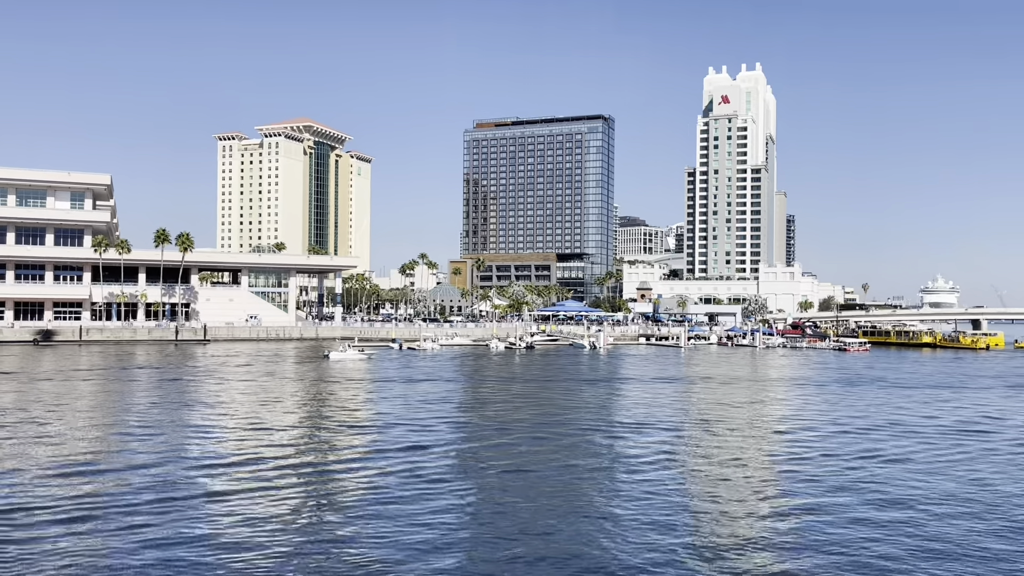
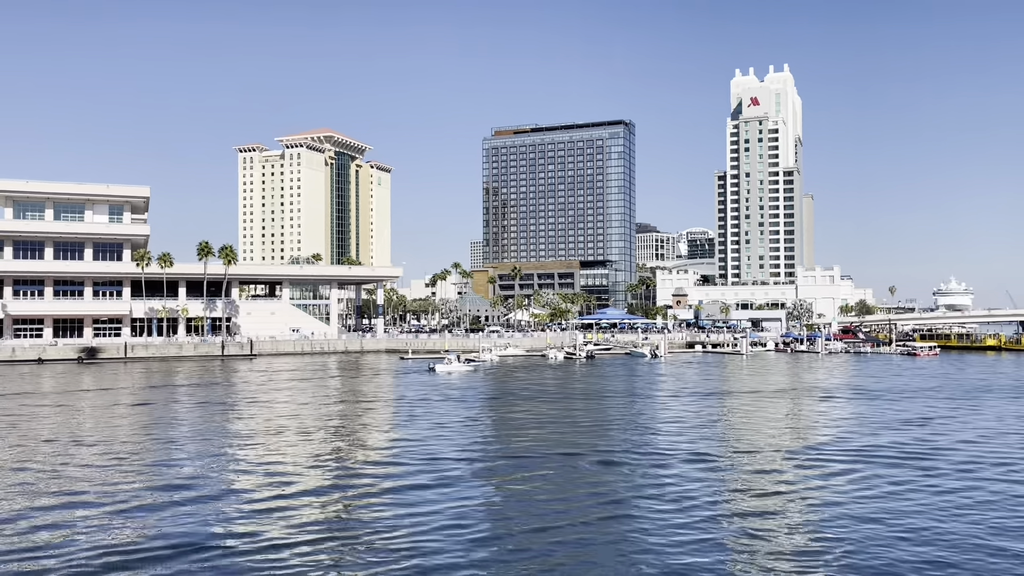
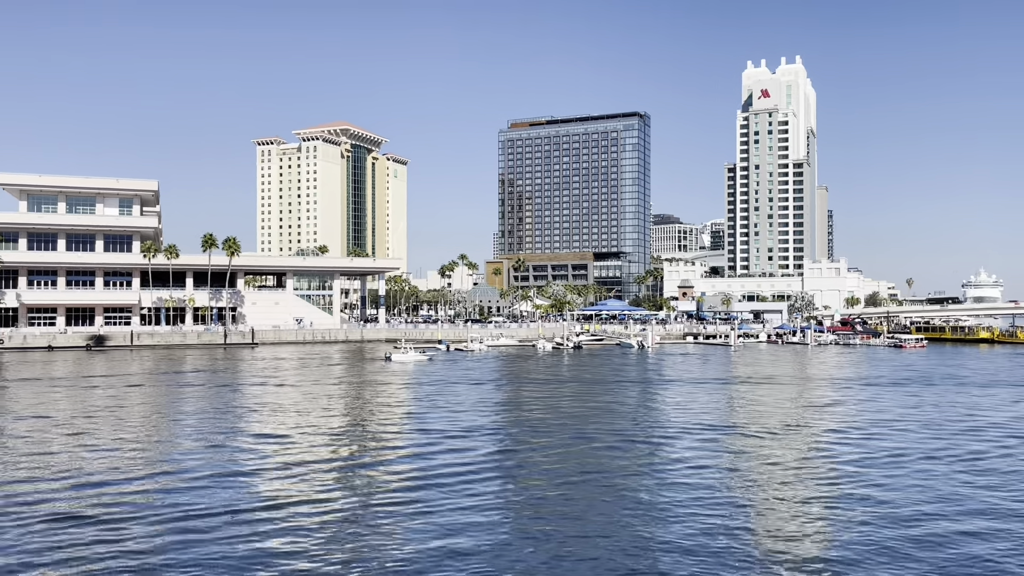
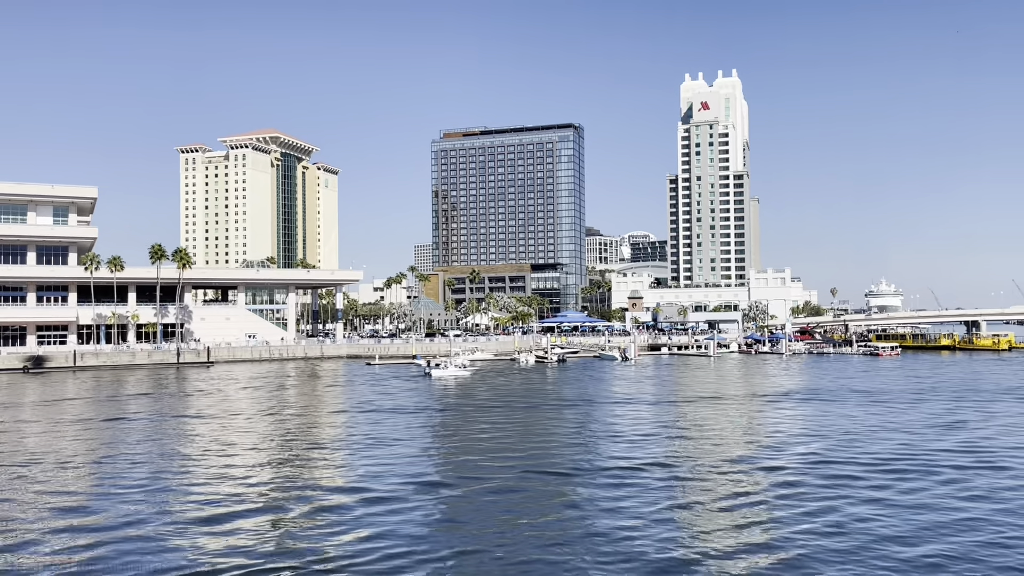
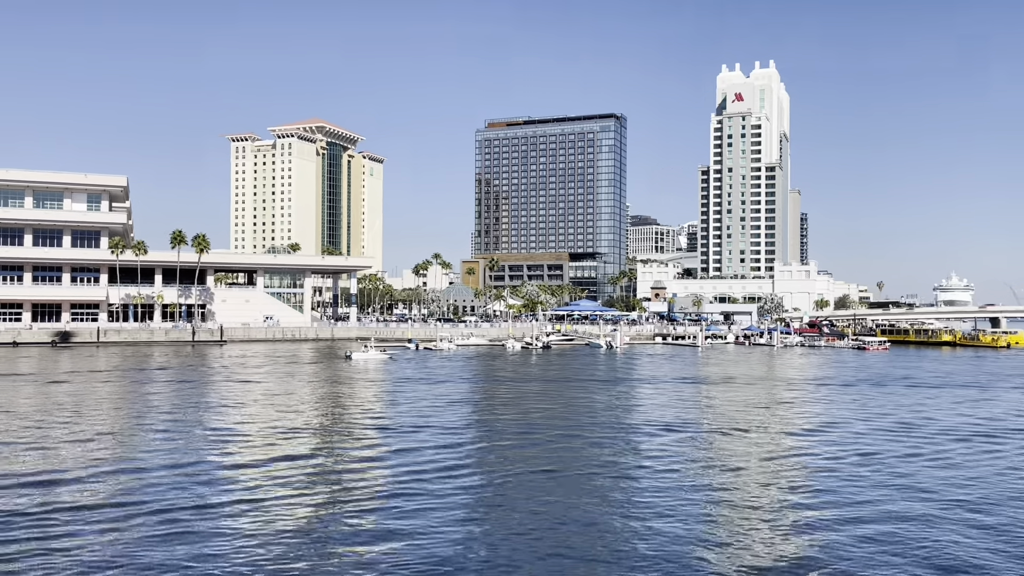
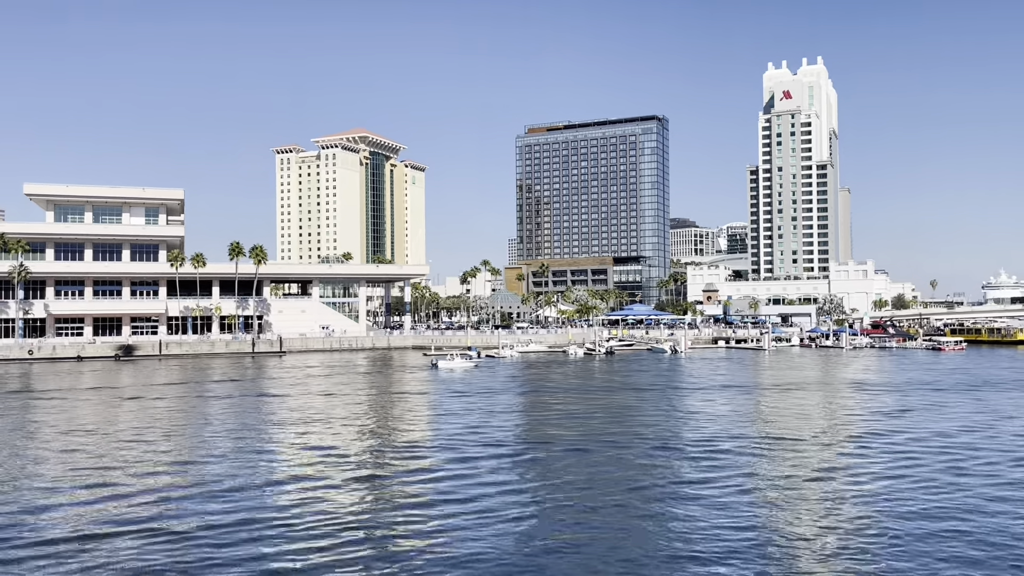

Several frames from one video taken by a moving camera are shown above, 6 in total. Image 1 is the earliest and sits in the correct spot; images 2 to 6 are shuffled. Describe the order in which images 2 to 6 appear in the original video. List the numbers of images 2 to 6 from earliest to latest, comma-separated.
5, 3, 6, 2, 4
